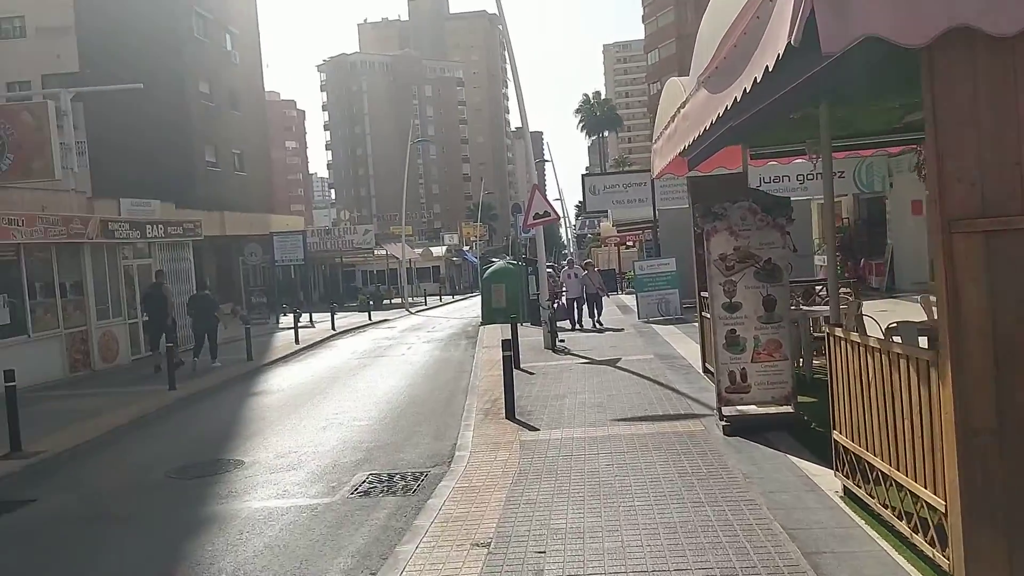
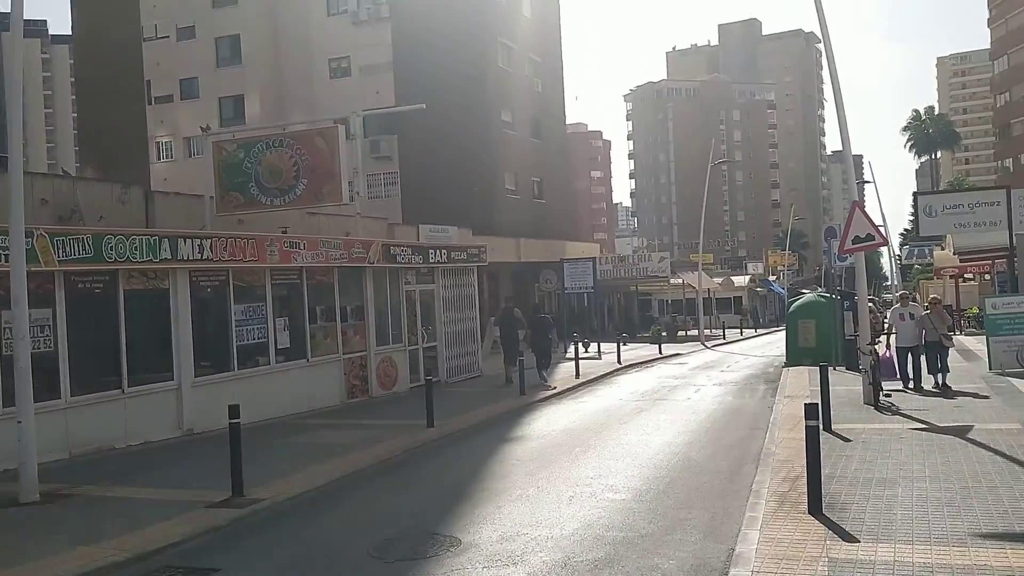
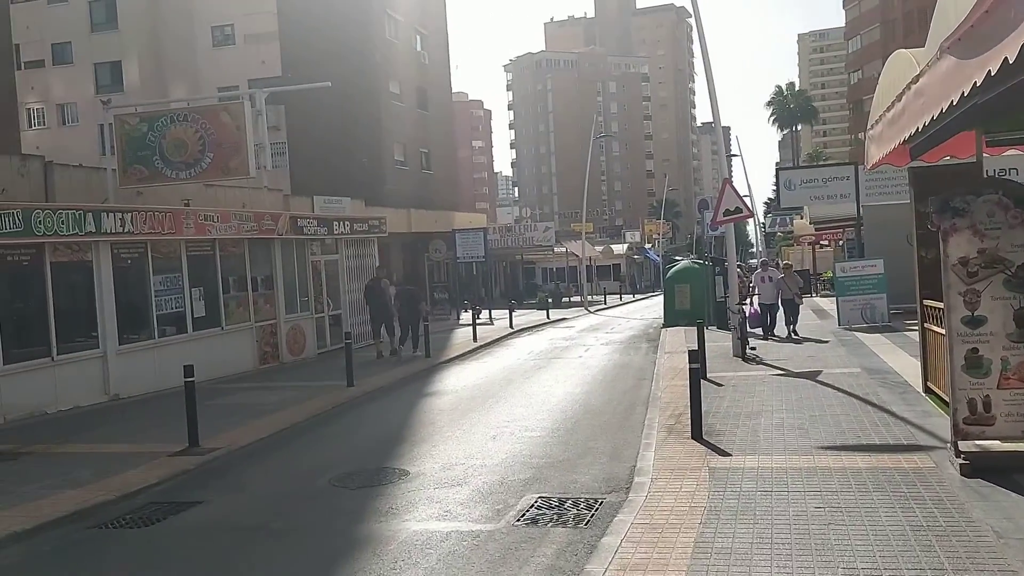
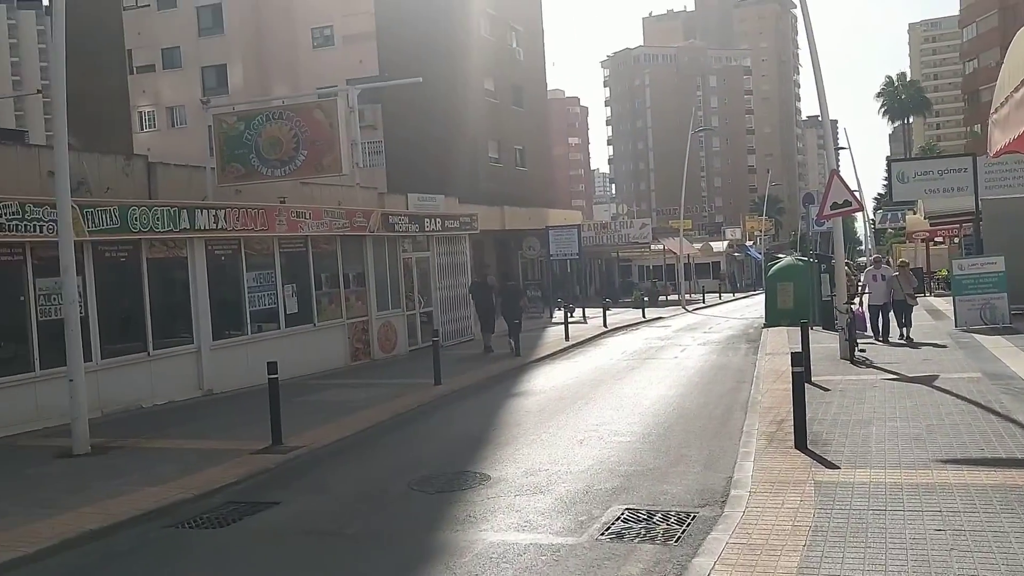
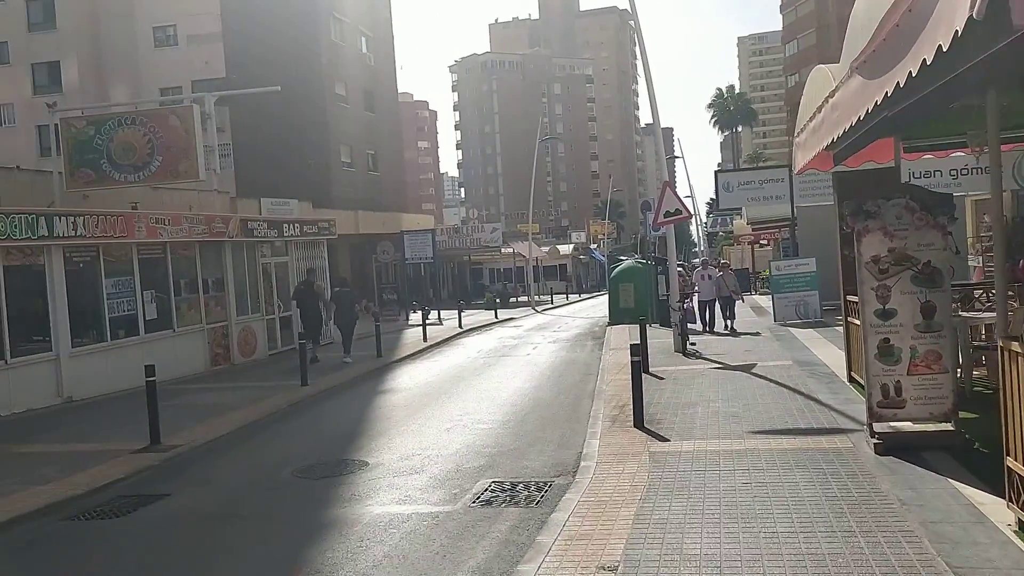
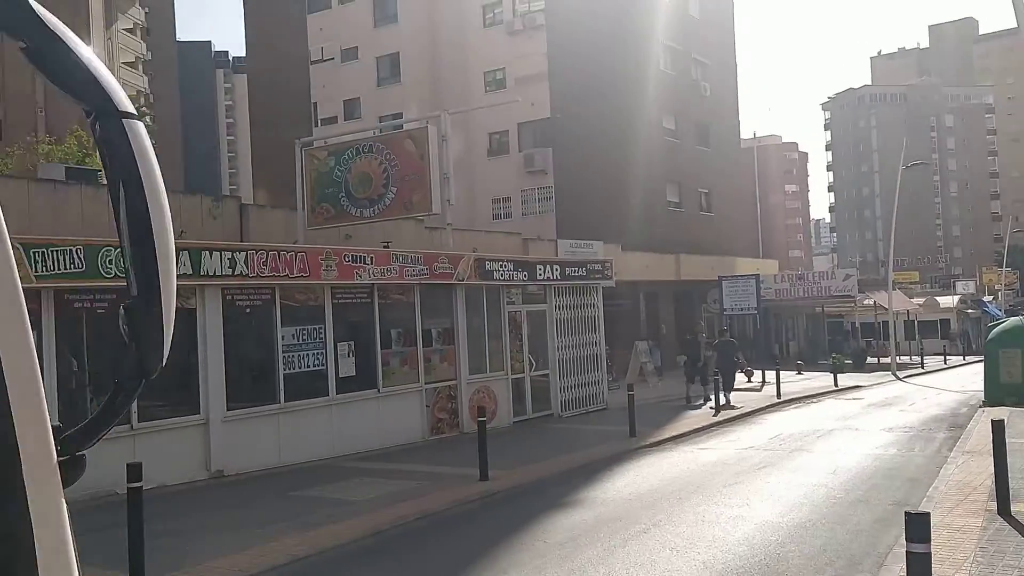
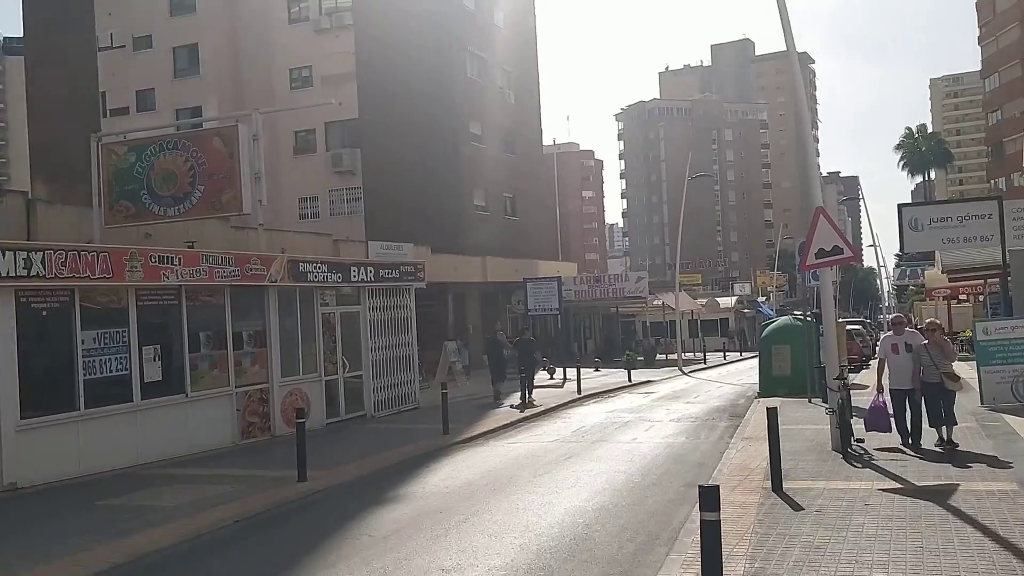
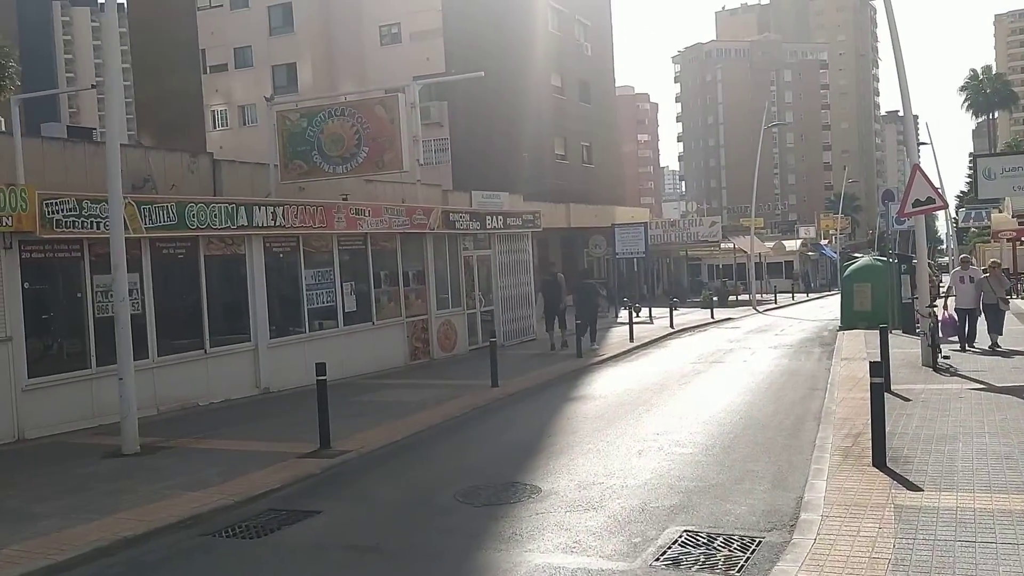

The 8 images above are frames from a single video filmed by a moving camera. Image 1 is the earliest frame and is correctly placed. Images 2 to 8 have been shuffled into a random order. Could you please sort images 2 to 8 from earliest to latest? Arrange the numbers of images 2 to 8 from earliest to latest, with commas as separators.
5, 3, 4, 8, 2, 7, 6
